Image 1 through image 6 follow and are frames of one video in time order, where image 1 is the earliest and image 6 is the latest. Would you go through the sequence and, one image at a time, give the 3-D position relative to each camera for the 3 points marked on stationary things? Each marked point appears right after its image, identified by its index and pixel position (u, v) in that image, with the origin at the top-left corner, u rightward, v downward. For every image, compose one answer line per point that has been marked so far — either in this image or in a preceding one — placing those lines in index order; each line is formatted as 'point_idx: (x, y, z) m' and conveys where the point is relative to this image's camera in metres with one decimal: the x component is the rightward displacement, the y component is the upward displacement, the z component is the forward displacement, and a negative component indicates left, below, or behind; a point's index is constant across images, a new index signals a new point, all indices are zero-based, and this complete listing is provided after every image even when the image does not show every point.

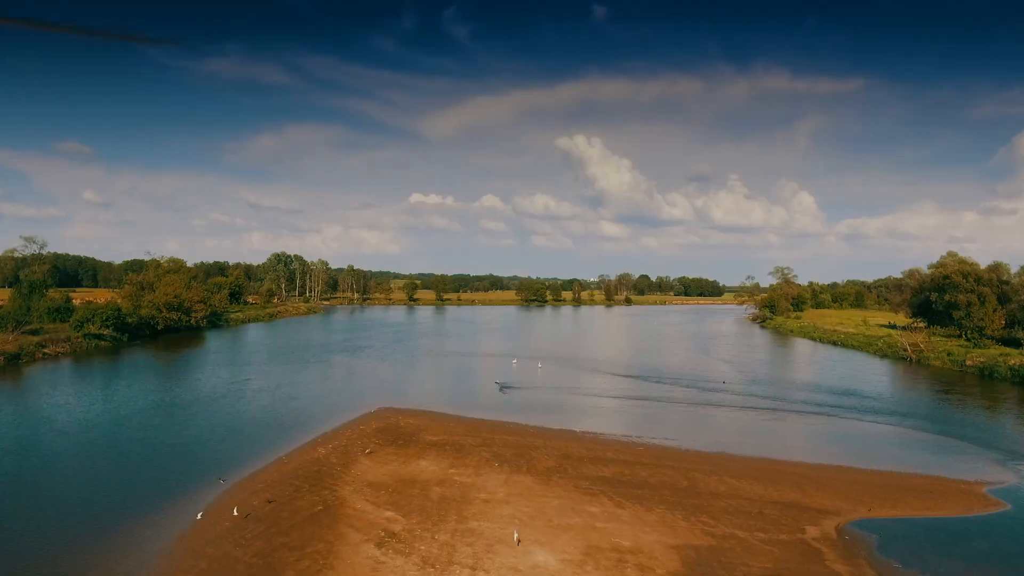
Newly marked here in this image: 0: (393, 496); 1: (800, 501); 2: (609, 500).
0: (-2.2, -3.8, +10.6) m
1: (+5.3, -4.0, +10.8) m
2: (+1.8, -3.9, +10.7) m
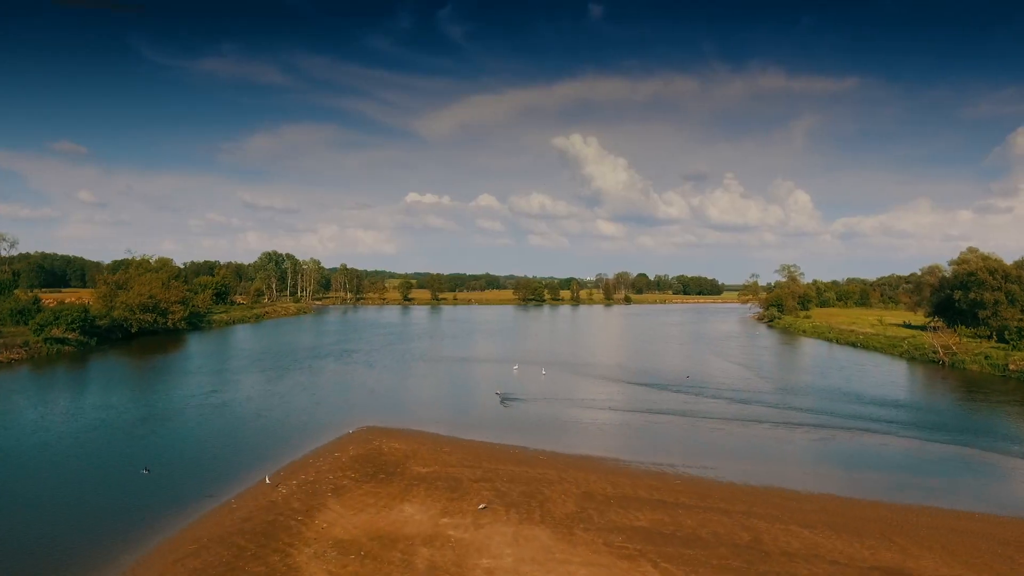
0: (-2.0, -3.8, +8.0) m
1: (+5.5, -3.9, +8.2) m
2: (+1.9, -3.9, +8.1) m
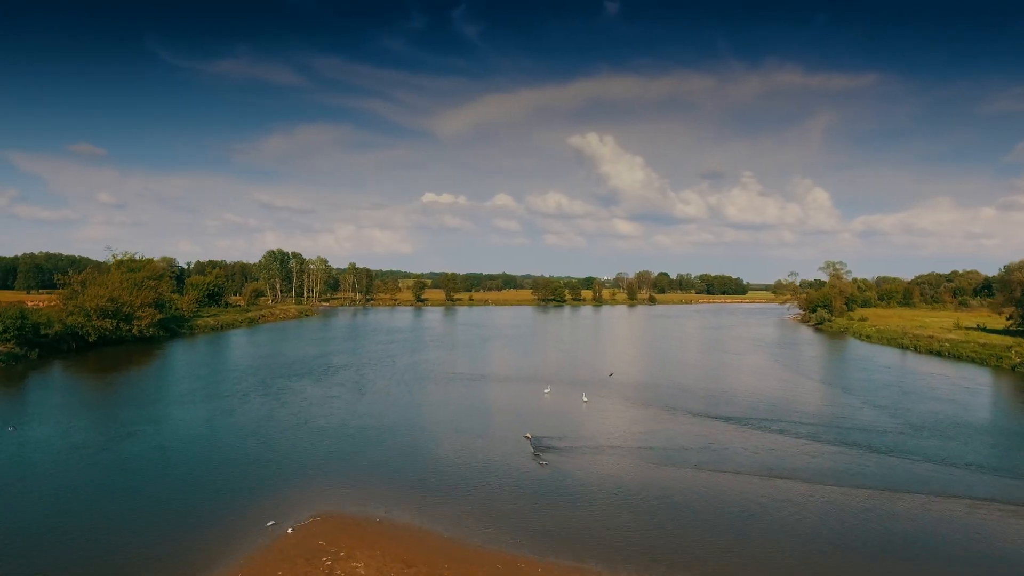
0: (-1.5, -3.8, +1.9) m
1: (+6.1, -3.9, +1.9) m
2: (+2.5, -3.9, +1.9) m
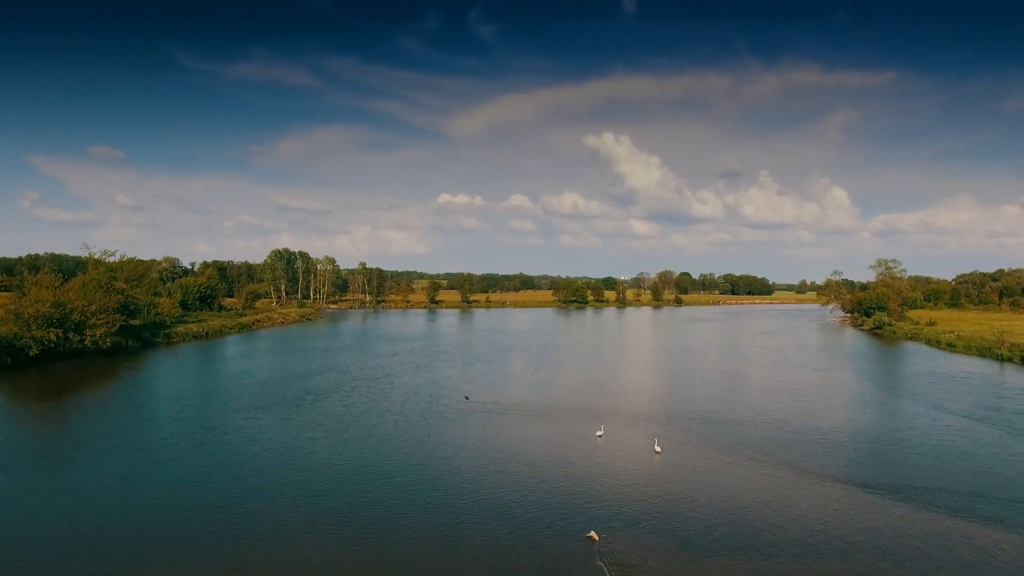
0: (-0.9, -3.9, -4.0) m
1: (+6.6, -4.0, -4.2) m
2: (+3.1, -3.9, -4.1) m
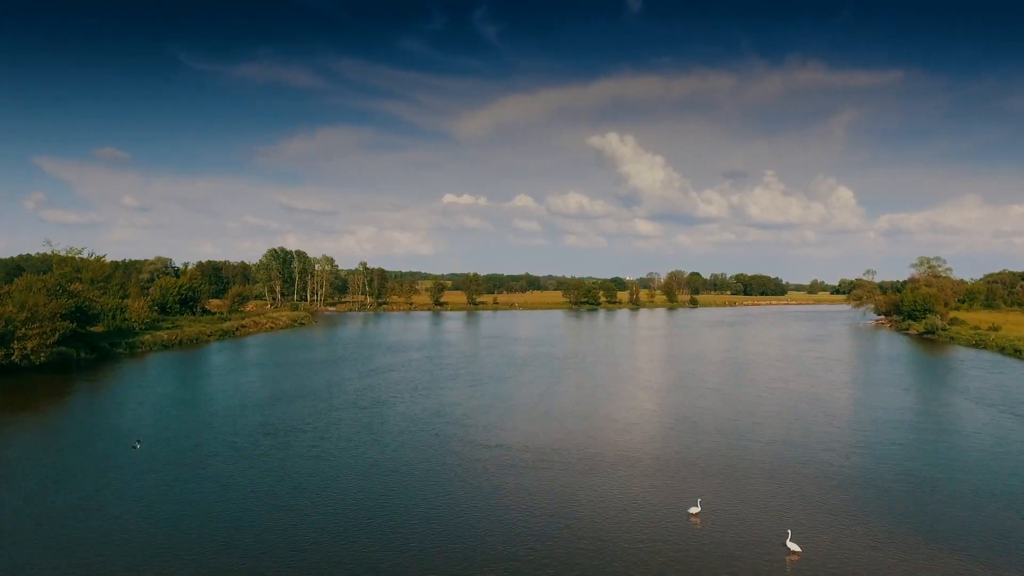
0: (-0.2, -3.9, -9.2) m
1: (+7.3, -4.0, -9.5) m
2: (+3.7, -4.0, -9.3) m
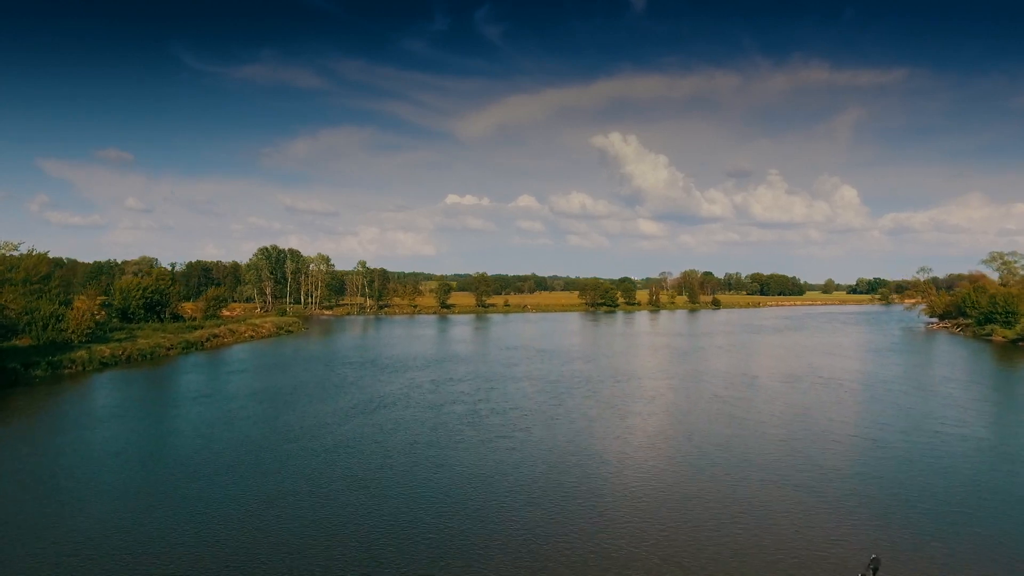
0: (+1.1, -3.9, -16.7) m
1: (+8.6, -4.0, -17.0) m
2: (+5.1, -4.0, -16.8) m
